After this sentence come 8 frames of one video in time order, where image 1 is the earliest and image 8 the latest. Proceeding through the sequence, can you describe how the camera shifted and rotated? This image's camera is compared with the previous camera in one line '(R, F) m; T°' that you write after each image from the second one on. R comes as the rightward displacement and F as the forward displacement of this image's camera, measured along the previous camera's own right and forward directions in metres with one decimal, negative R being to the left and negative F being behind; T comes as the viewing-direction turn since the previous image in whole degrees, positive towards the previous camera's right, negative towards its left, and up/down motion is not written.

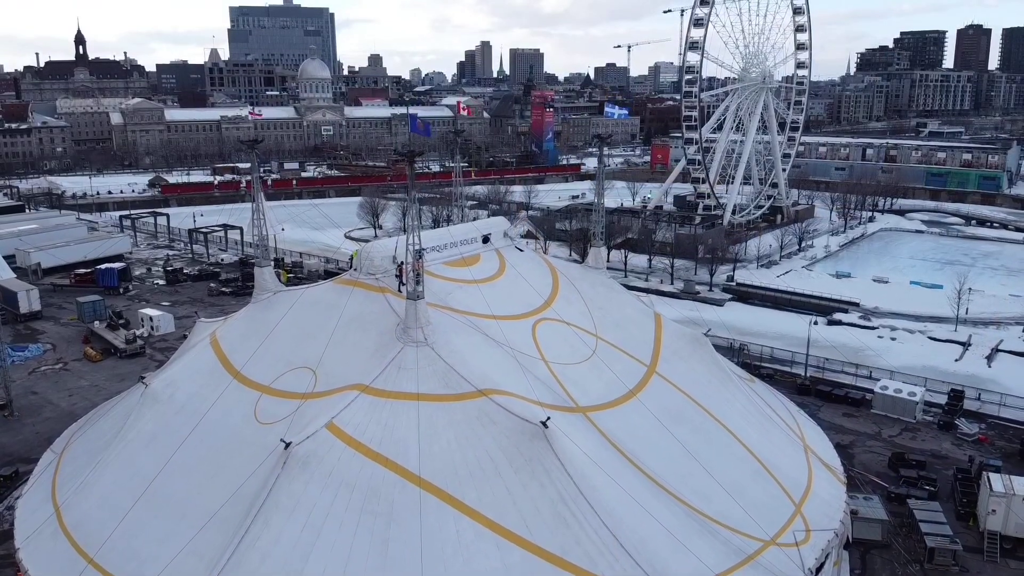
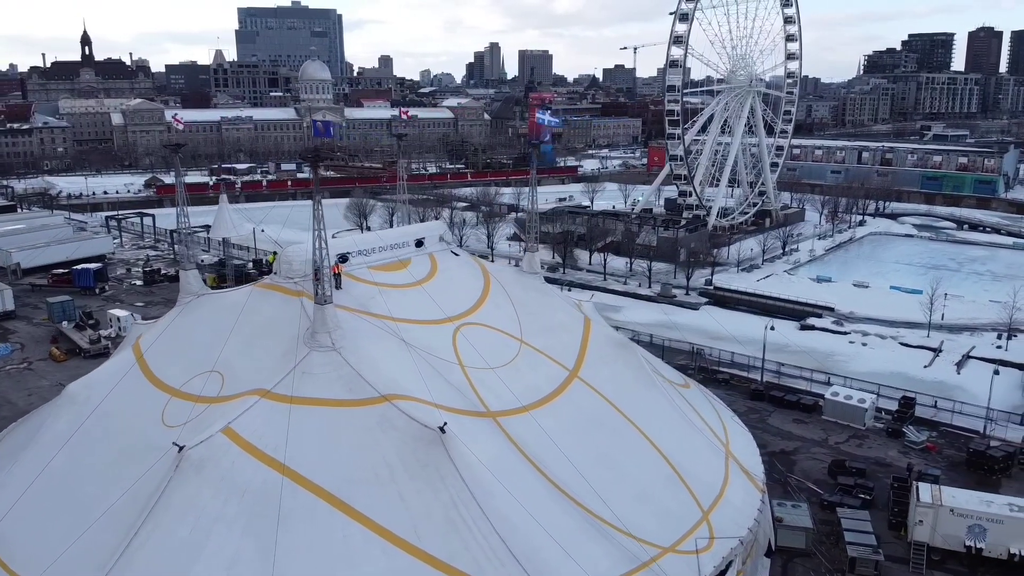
(+1.6, 0.0) m; -1°
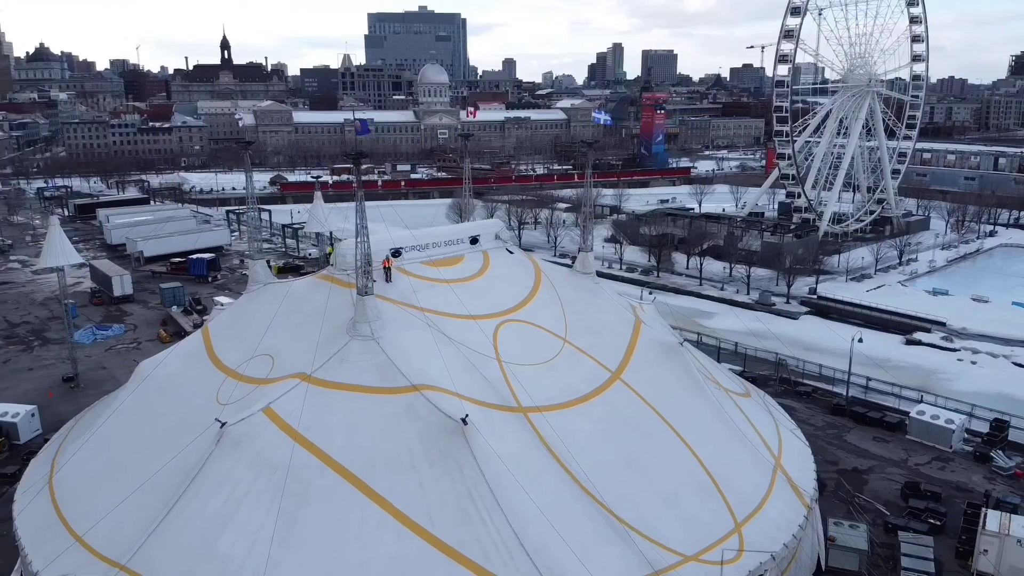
(+1.3, 0.0) m; -8°
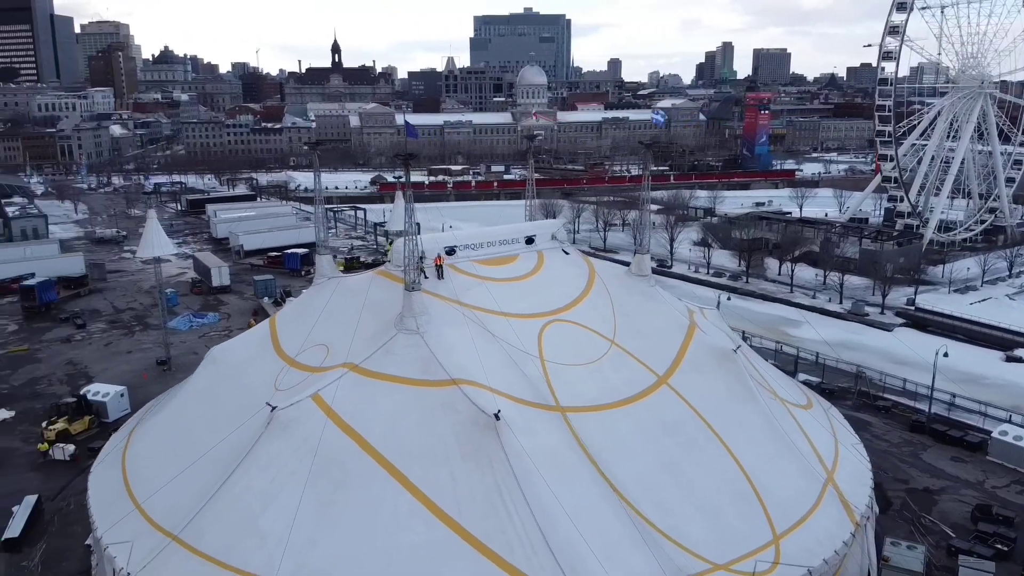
(+0.9, -0.1) m; -7°
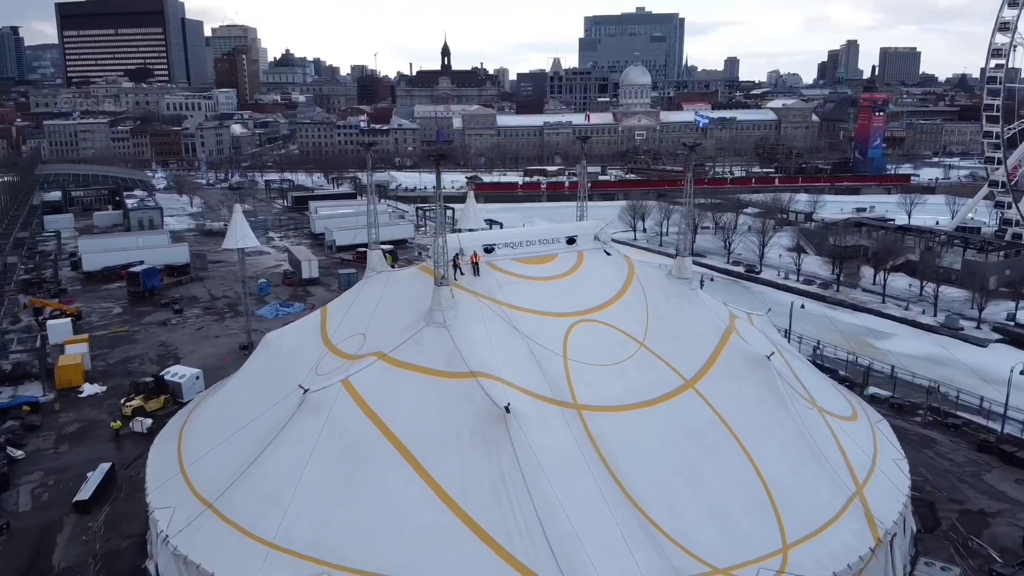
(+1.4, -0.3) m; -8°
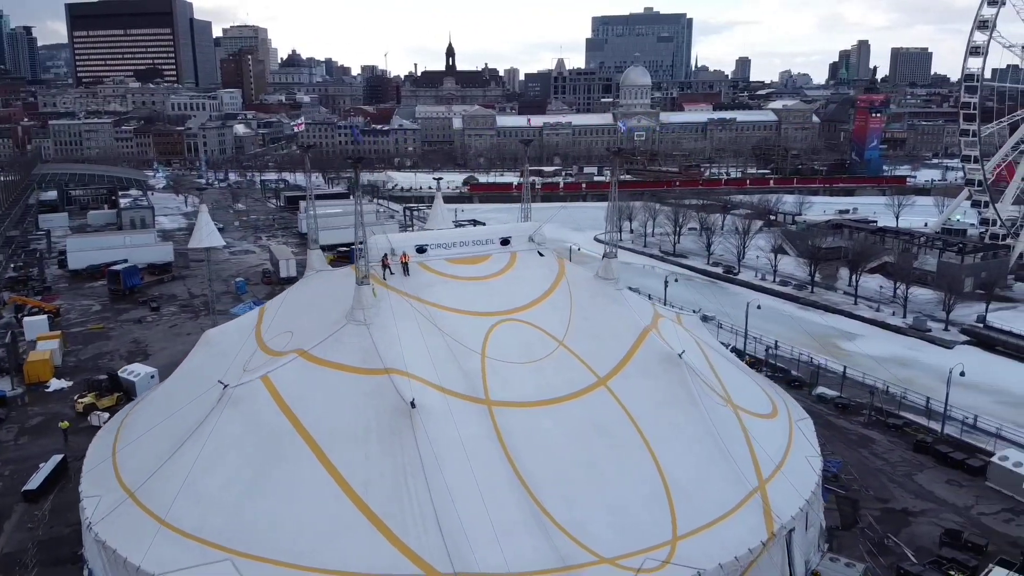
(+1.6, -0.4) m; -1°
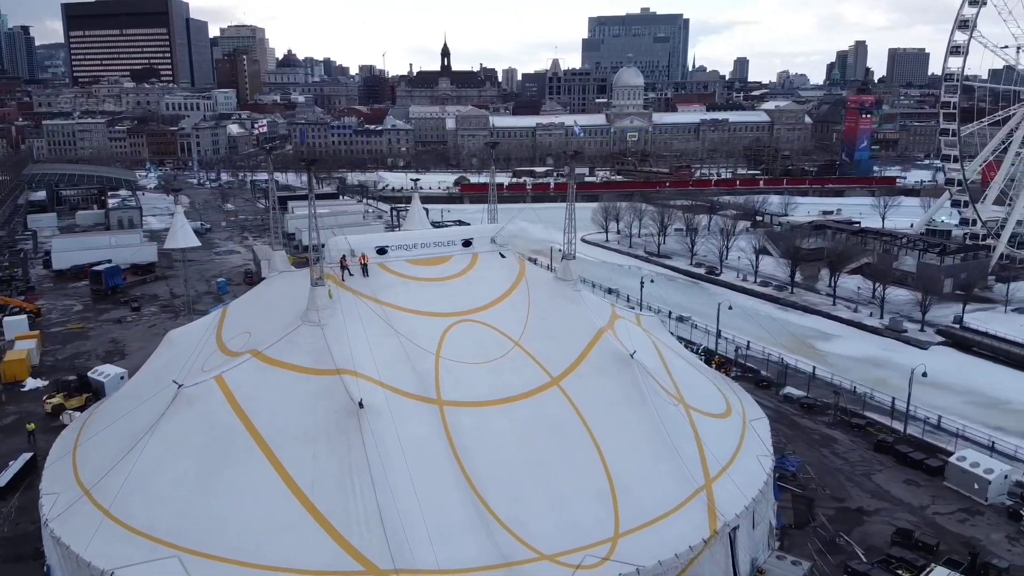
(+0.8, -0.2) m; 0°
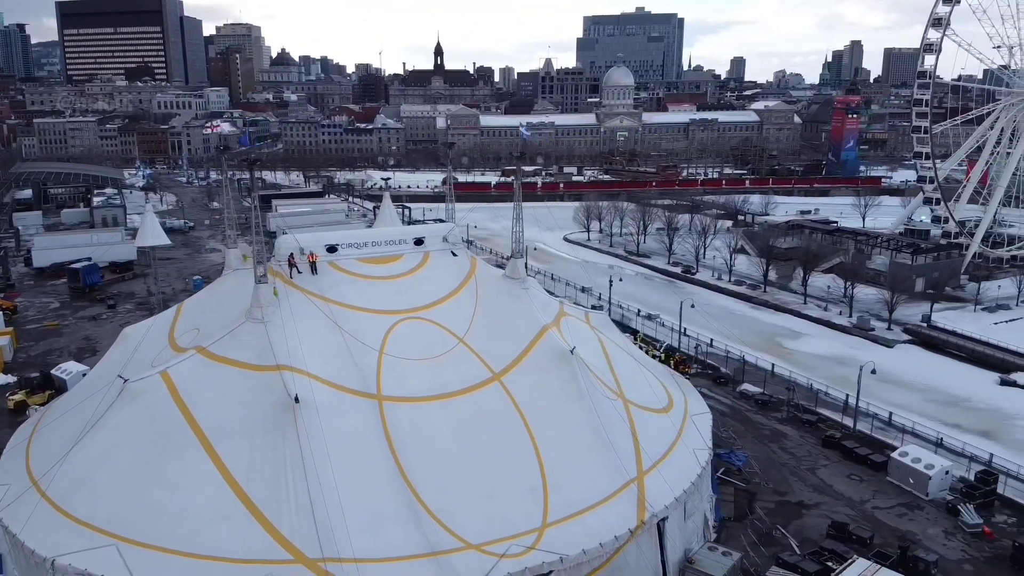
(+1.0, -0.4) m; 0°
